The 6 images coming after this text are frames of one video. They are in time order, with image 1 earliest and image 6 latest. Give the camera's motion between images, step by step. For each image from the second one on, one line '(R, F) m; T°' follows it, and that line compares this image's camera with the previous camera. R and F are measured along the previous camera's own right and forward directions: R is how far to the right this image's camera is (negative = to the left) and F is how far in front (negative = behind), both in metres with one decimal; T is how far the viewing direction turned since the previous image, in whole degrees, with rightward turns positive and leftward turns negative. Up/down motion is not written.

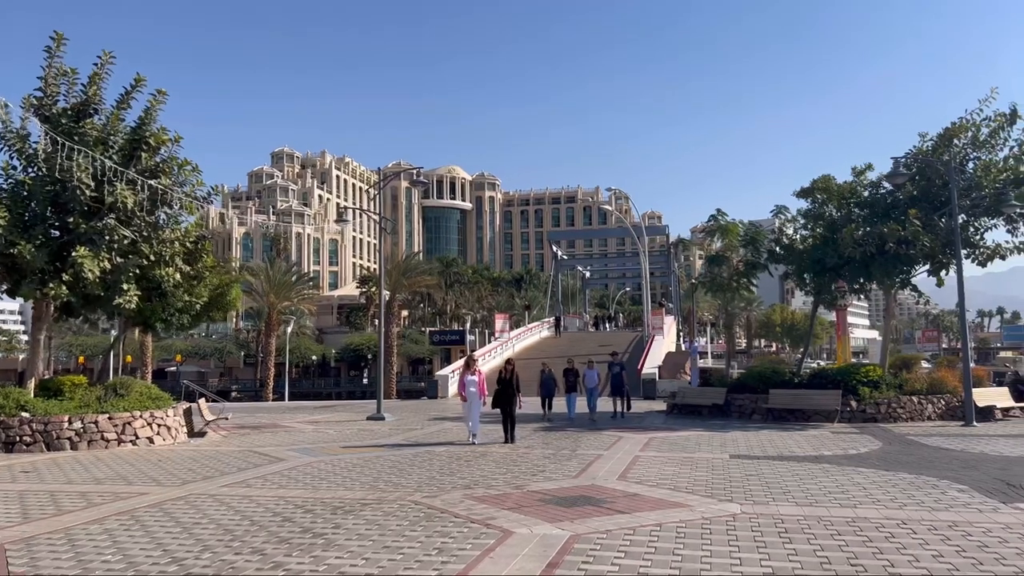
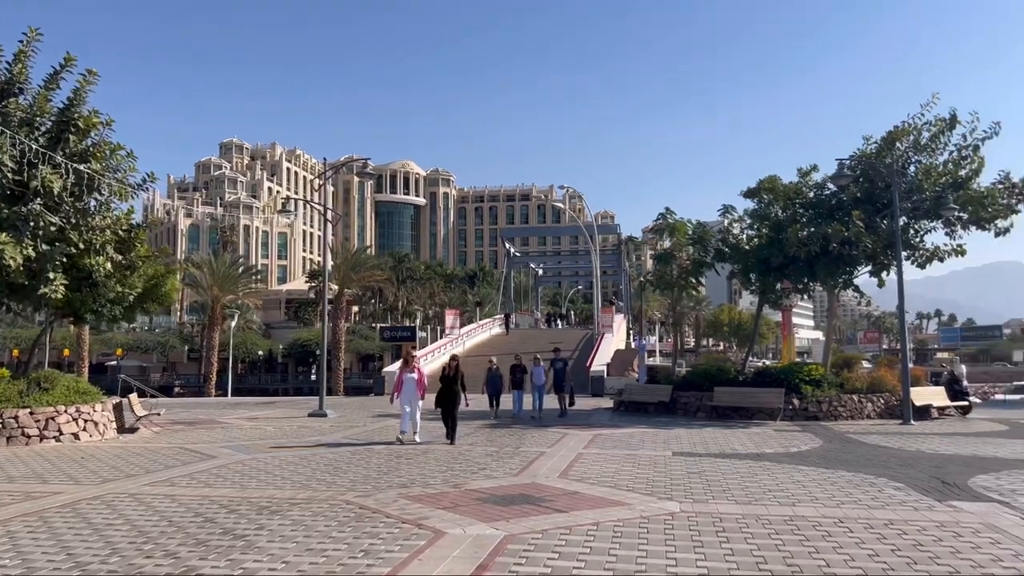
(+0.2, +0.3) m; +3°
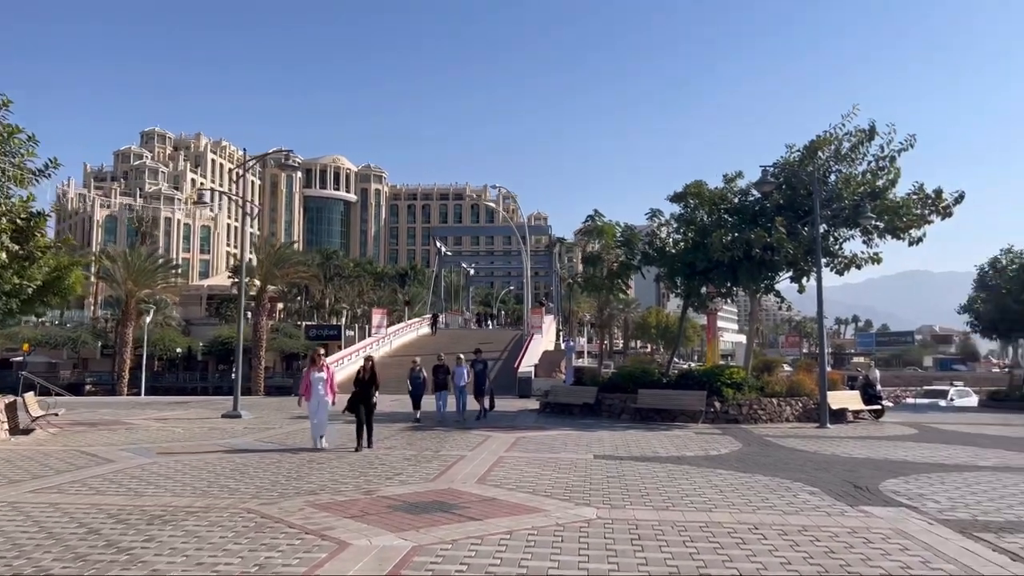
(+0.2, +0.3) m; +5°
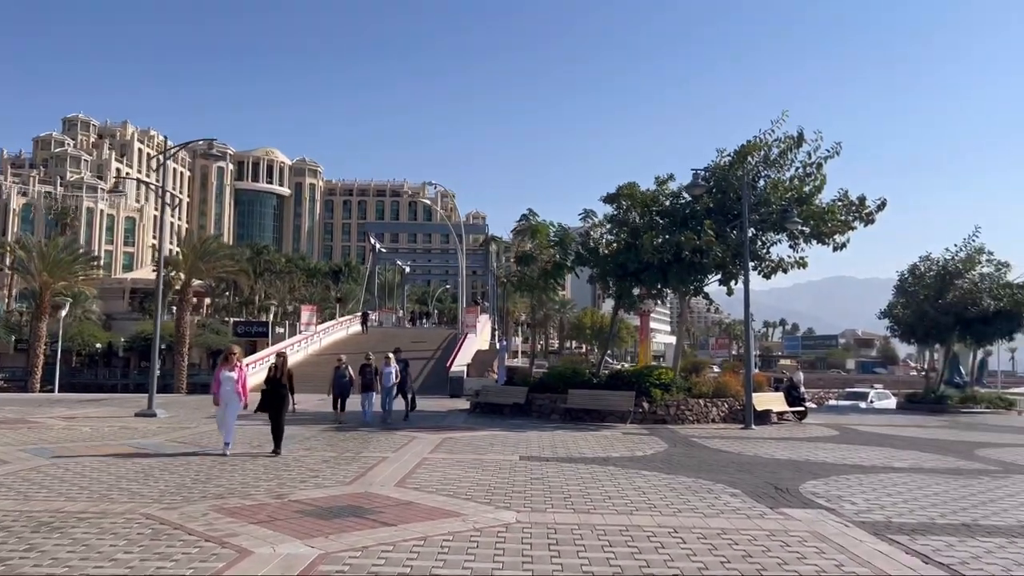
(+0.2, +0.3) m; +4°
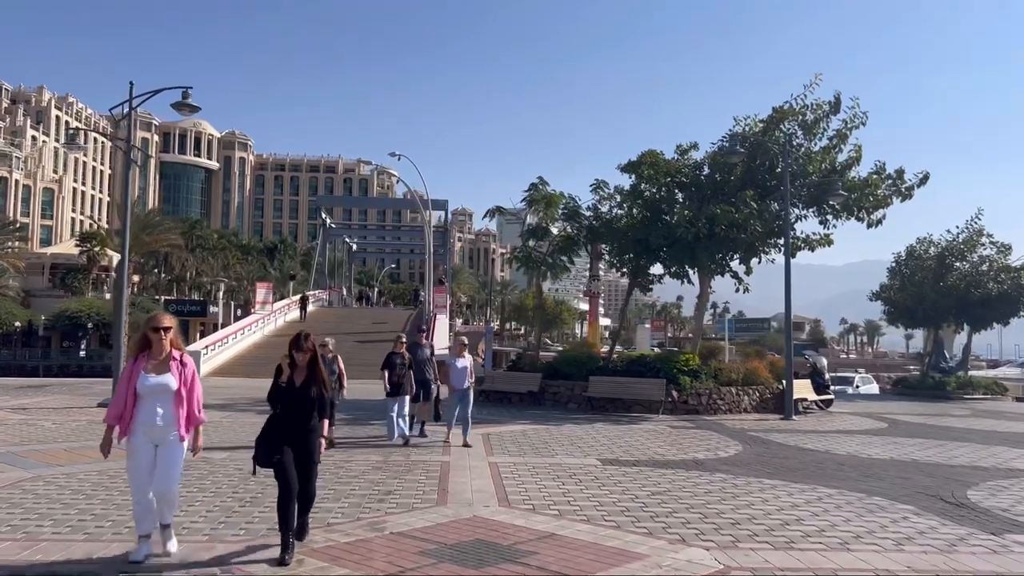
(-2.1, +2.3) m; +5°
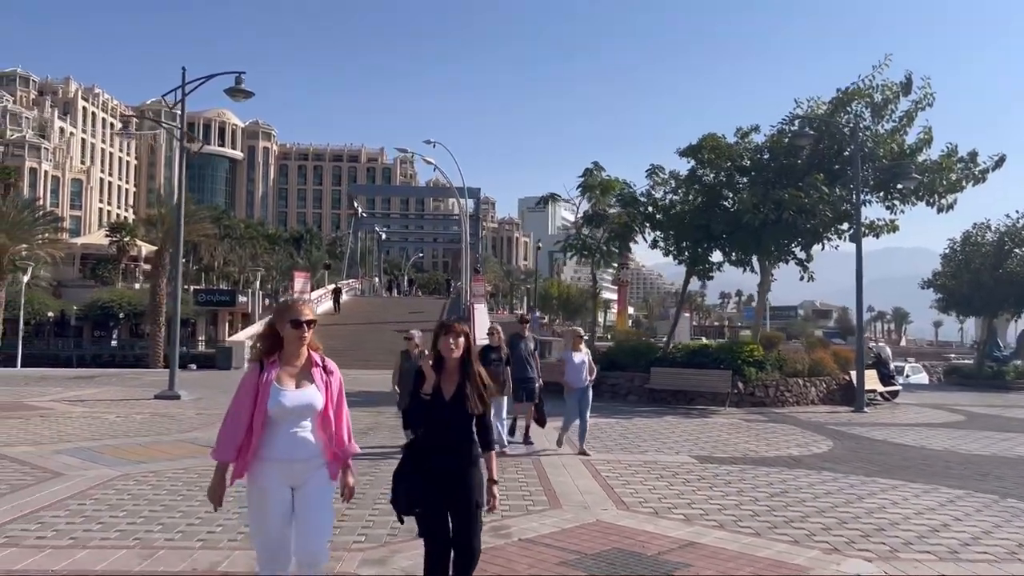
(-0.9, +0.5) m; -1°
